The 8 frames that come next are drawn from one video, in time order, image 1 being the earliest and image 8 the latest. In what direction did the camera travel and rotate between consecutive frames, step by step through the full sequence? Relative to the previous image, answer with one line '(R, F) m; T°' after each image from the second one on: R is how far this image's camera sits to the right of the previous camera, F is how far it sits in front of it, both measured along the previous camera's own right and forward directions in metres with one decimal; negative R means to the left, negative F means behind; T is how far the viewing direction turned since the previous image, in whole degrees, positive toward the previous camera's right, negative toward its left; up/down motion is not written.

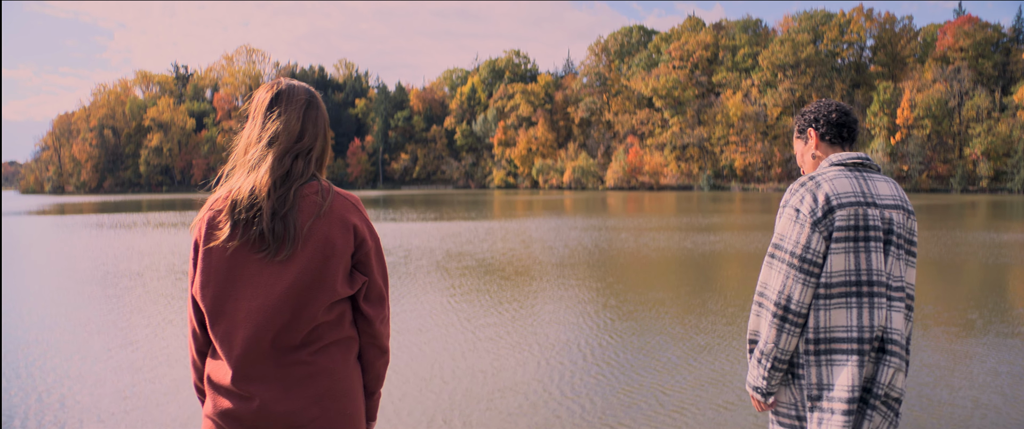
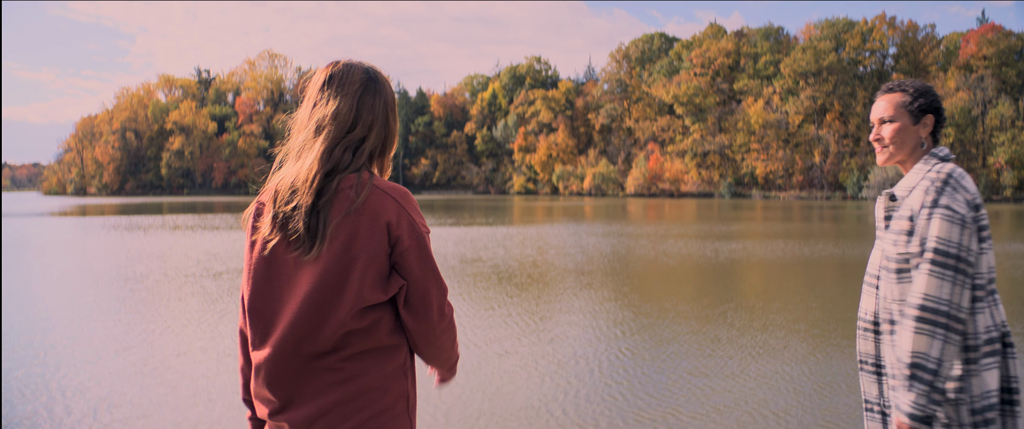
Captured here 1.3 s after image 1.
(0.0, 0.0) m; -1°
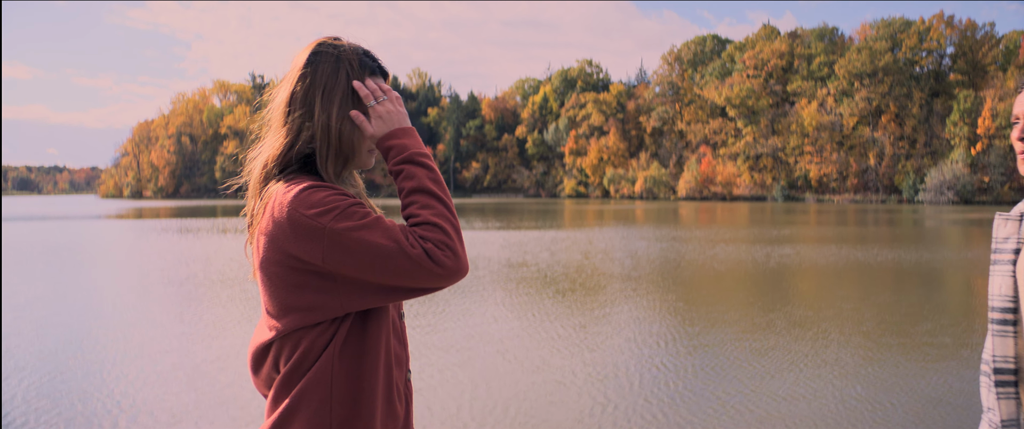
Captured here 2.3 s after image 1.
(+0.4, 0.0) m; -4°
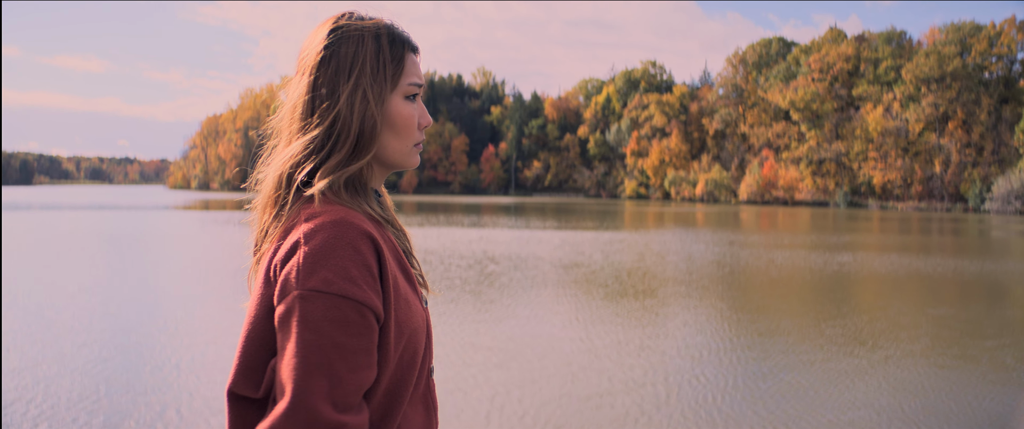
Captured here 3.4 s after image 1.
(+0.4, 0.0) m; -5°
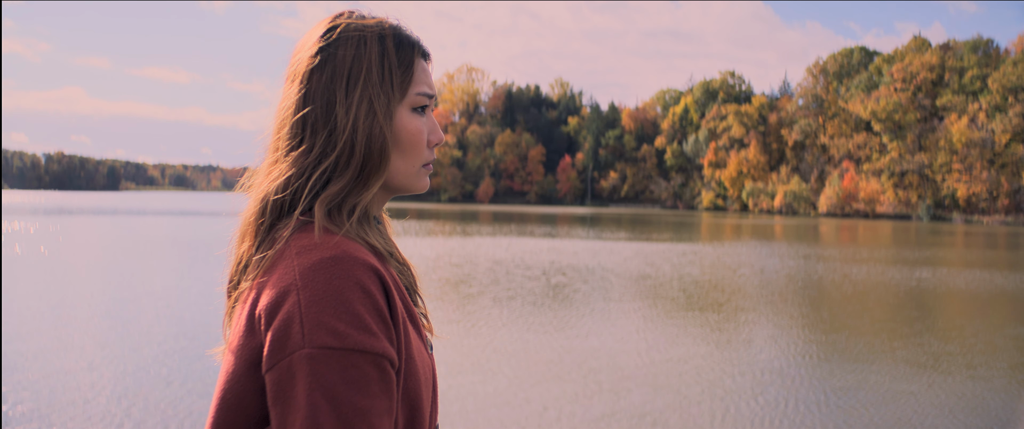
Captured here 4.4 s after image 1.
(+0.5, 0.0) m; -6°
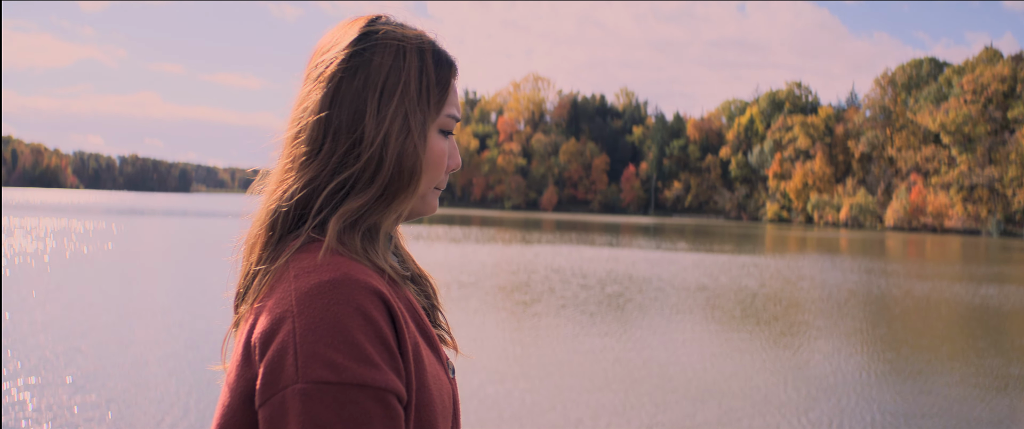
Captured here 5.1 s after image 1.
(+0.5, 0.0) m; -5°
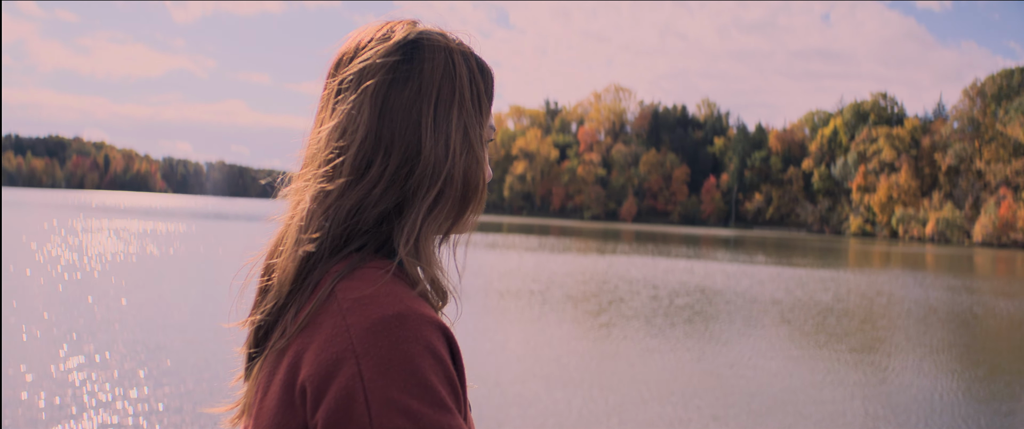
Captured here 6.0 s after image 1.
(+0.6, 0.0) m; -6°
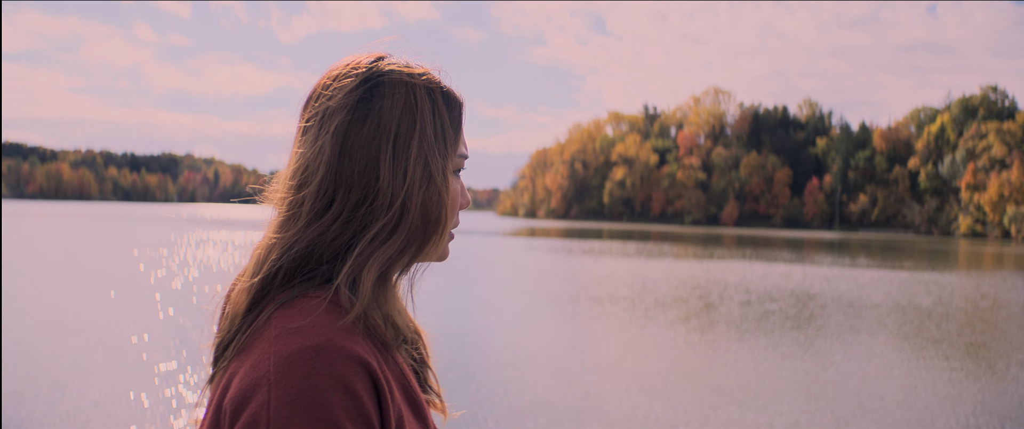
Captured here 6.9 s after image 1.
(+0.9, 0.0) m; -9°
